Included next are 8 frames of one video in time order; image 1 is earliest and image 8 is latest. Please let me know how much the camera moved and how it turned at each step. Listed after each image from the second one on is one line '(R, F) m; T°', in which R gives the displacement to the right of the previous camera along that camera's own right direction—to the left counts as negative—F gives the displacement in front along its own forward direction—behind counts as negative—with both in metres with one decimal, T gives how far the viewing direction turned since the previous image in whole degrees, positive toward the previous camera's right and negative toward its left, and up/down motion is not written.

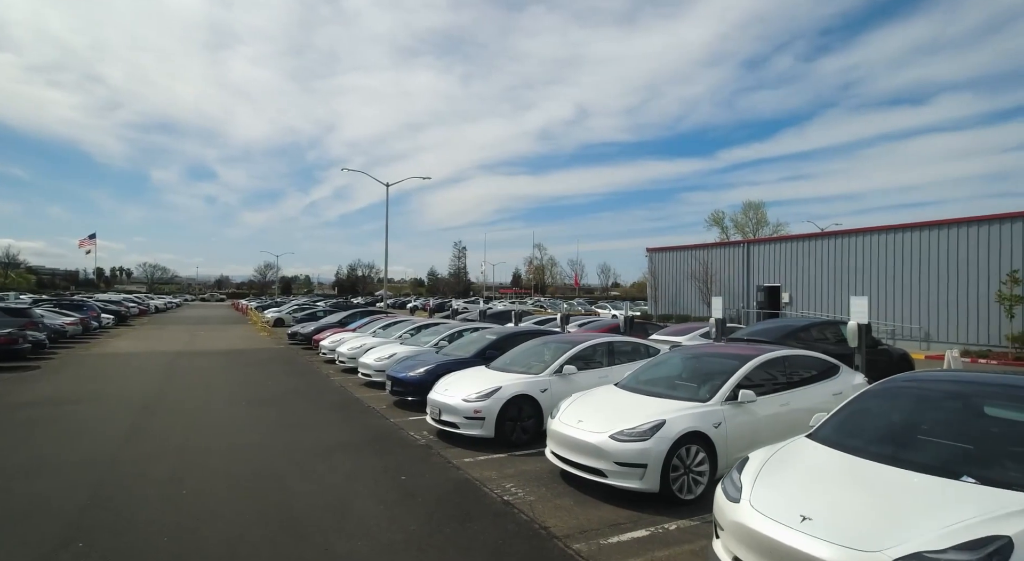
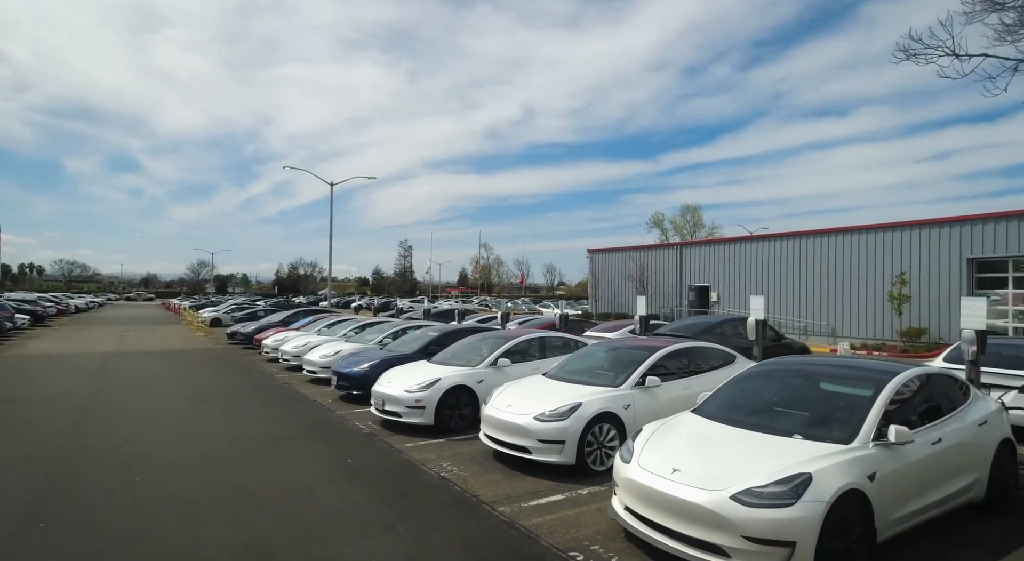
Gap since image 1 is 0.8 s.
(+0.1, -0.8) m; +5°
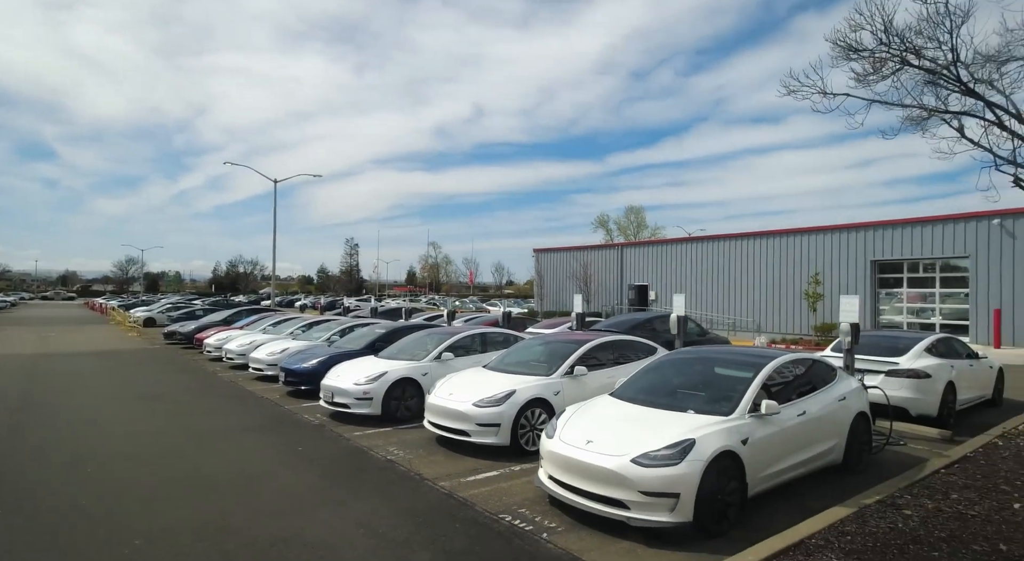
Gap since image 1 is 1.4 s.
(+0.1, -0.7) m; +5°
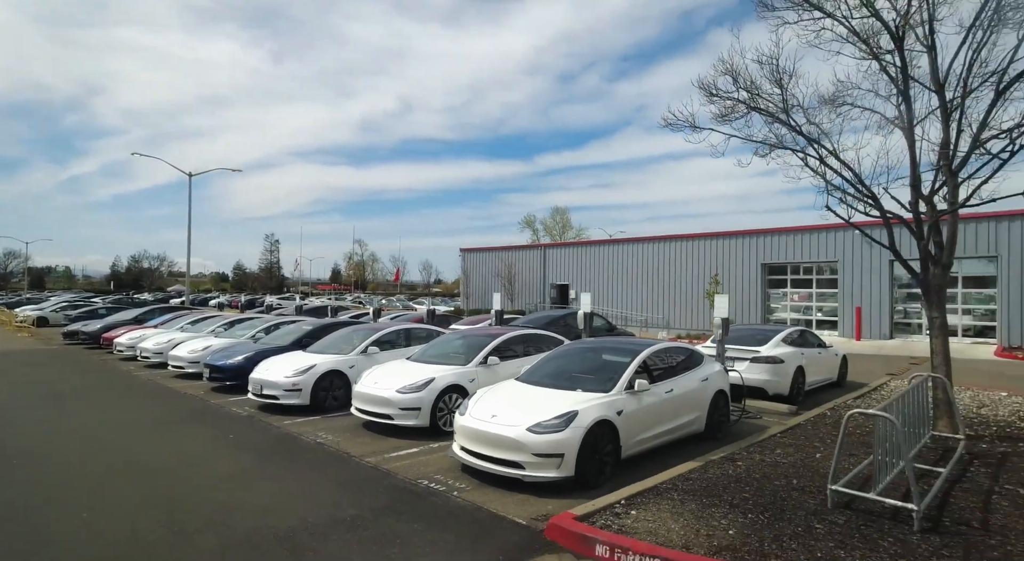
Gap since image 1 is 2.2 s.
(+0.1, -1.0) m; +7°
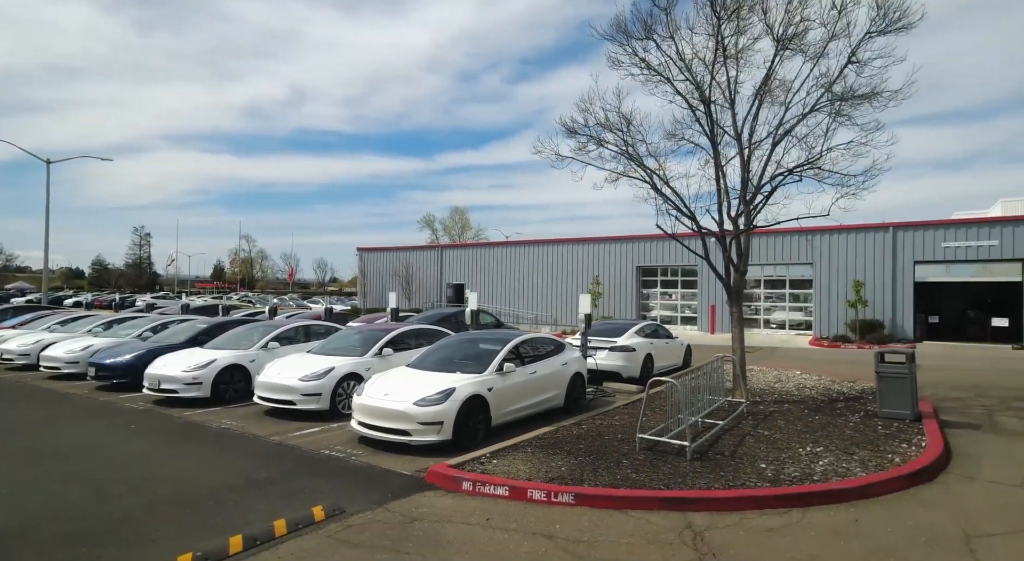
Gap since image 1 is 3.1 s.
(+0.1, -1.4) m; +10°
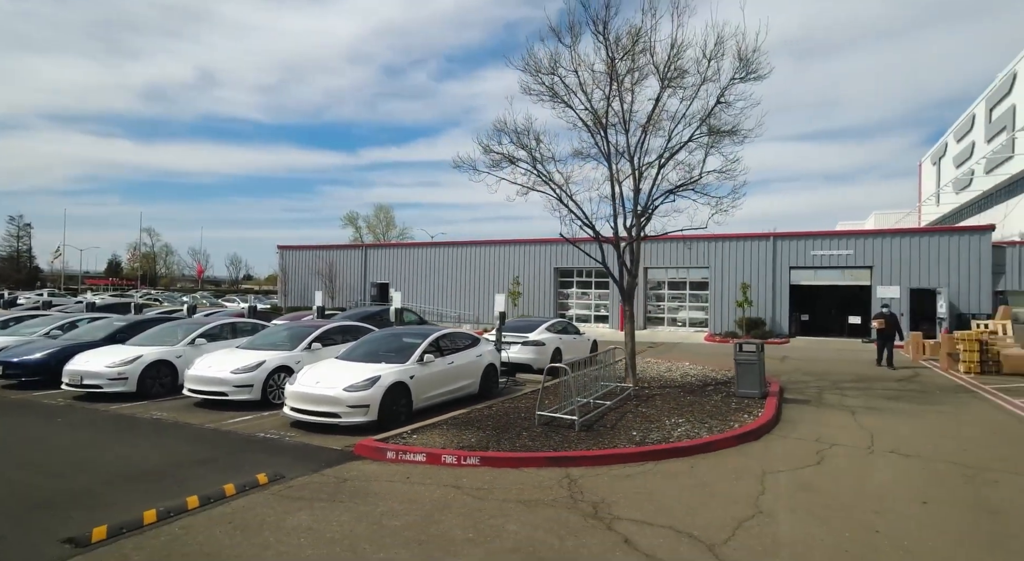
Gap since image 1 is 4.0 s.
(+0.1, -1.1) m; +7°
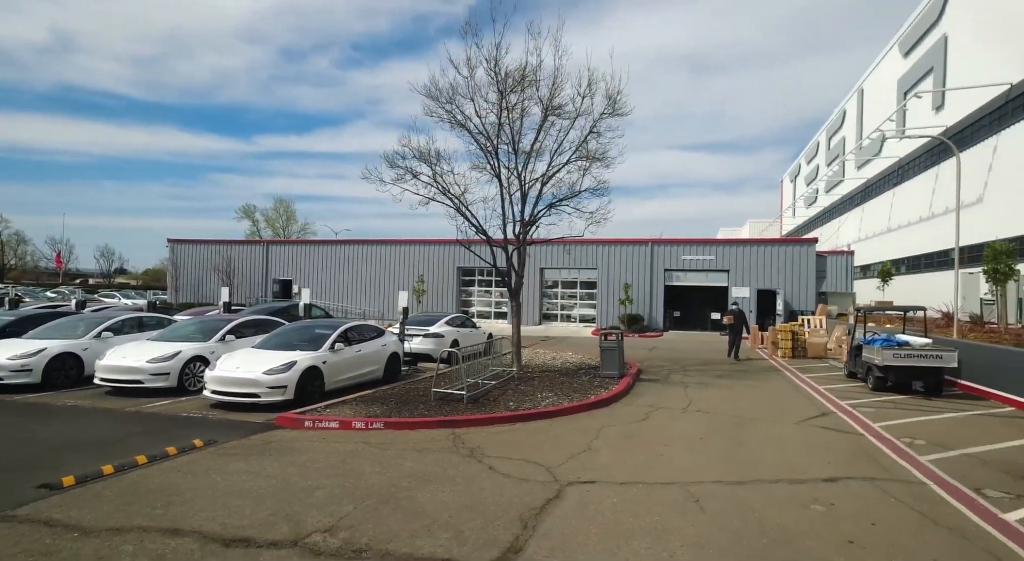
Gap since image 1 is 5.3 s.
(+0.1, -1.6) m; +9°
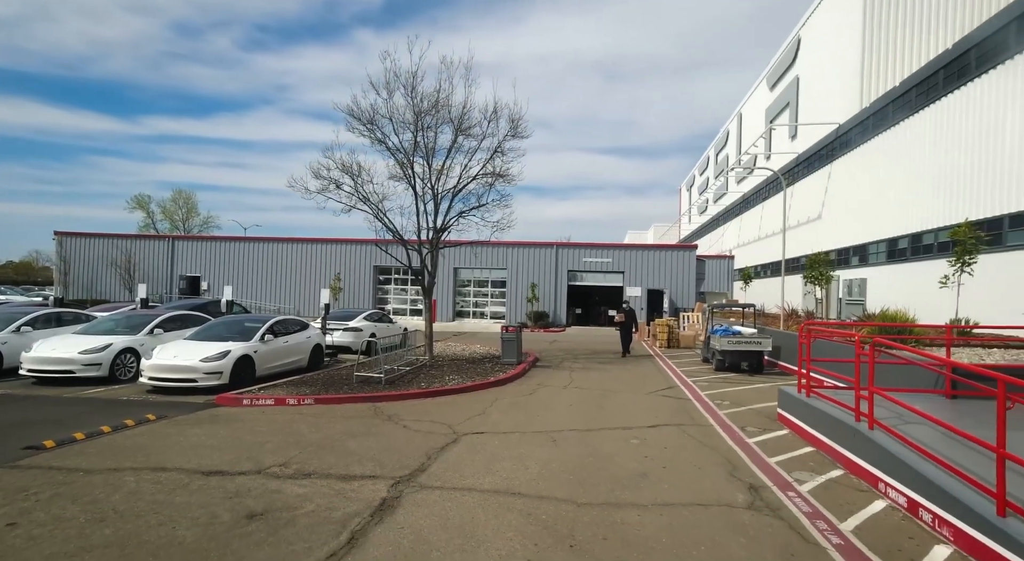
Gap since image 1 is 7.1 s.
(+0.1, -1.7) m; +8°
